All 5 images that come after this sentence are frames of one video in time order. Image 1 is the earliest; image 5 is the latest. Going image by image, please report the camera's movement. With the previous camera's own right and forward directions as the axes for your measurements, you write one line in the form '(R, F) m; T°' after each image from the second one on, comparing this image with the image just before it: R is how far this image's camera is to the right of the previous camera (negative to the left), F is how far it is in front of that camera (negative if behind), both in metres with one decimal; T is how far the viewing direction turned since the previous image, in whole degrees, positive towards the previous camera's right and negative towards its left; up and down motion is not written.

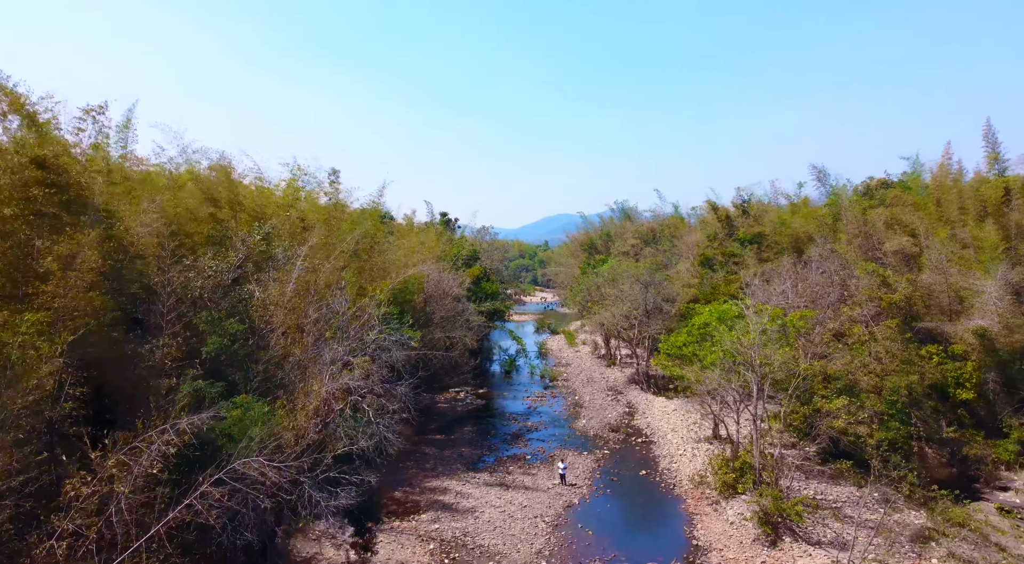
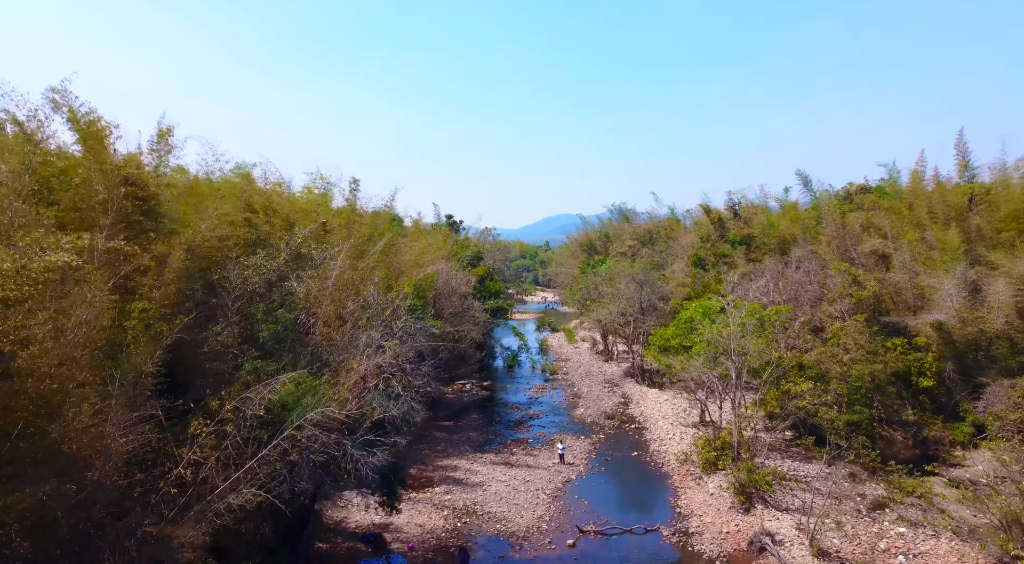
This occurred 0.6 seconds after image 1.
(-0.1, -1.9) m; 0°
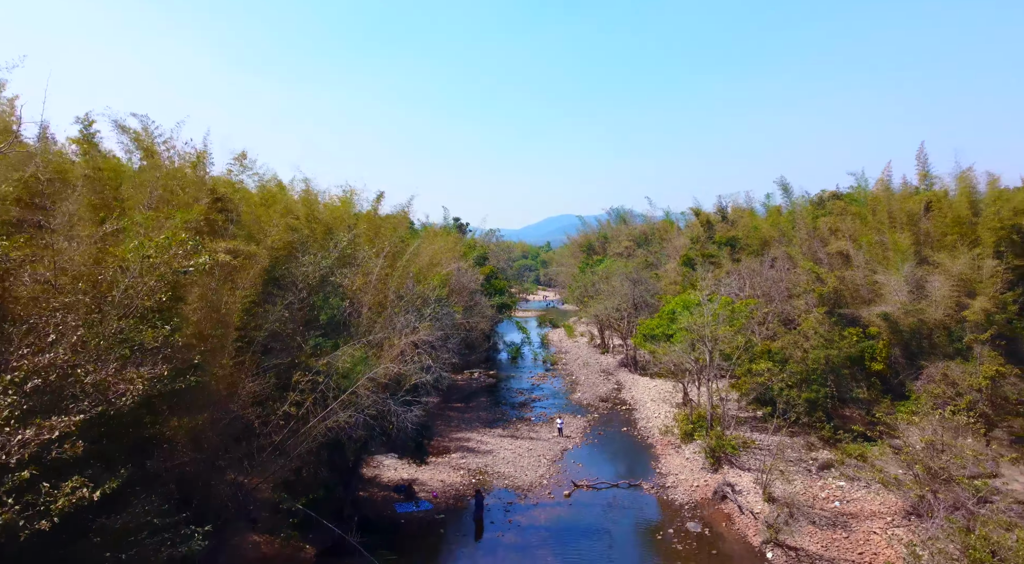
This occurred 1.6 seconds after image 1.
(-0.1, -3.0) m; 0°
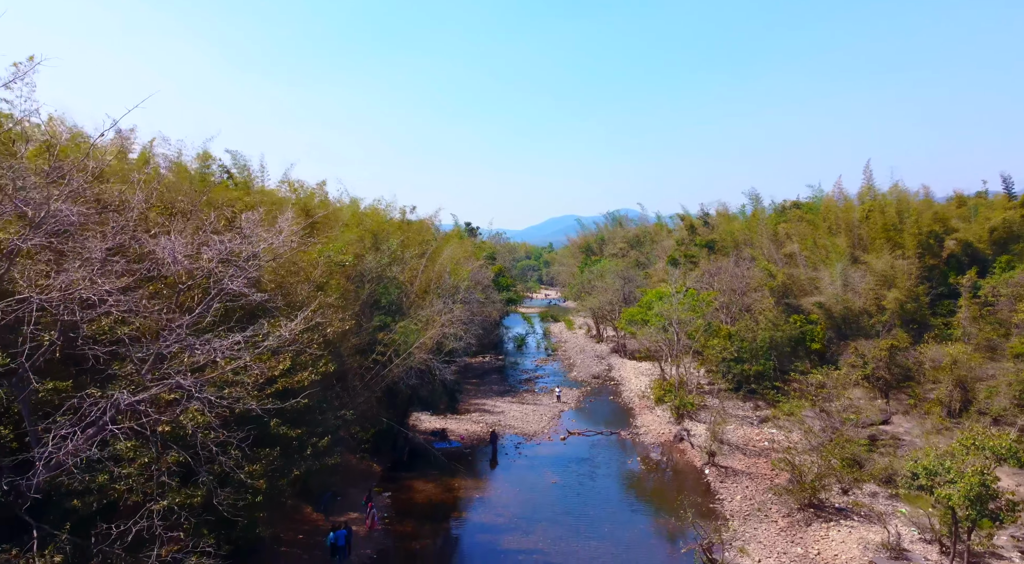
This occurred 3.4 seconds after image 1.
(-0.2, -5.5) m; 0°
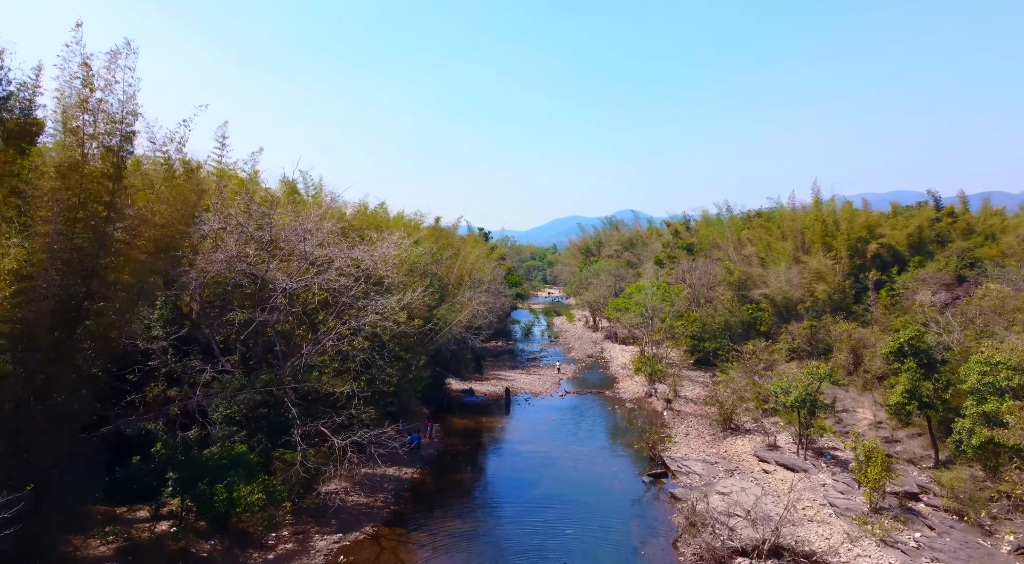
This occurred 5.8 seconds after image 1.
(-0.3, -7.3) m; 0°
